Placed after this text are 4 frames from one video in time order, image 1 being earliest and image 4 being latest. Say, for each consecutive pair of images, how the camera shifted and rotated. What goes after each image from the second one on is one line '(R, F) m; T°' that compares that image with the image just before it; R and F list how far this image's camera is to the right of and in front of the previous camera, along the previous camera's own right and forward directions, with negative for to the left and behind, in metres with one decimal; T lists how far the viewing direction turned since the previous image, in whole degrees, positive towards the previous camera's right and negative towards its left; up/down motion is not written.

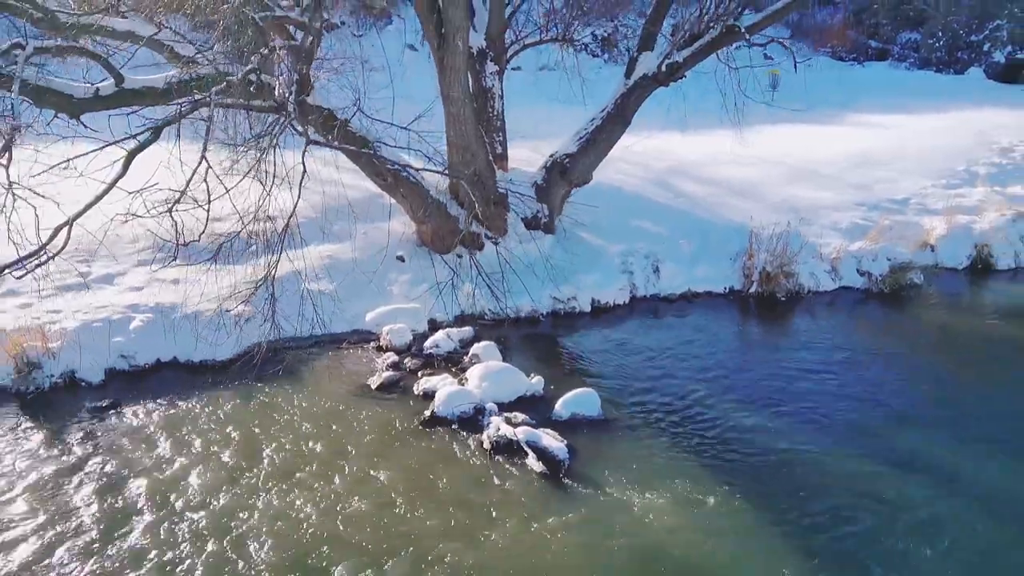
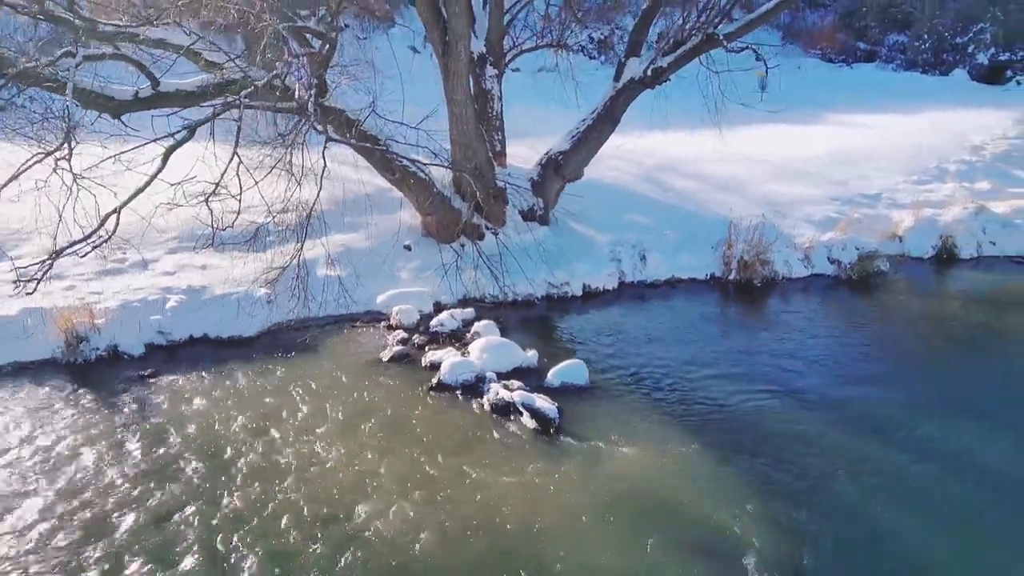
(0.0, -0.8) m; 0°
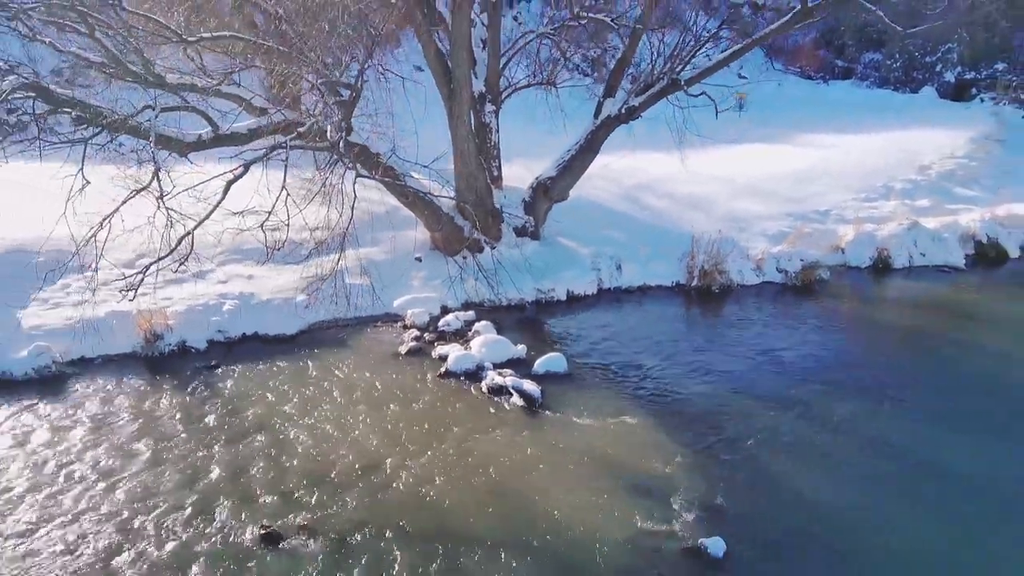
(+0.1, -1.8) m; 0°
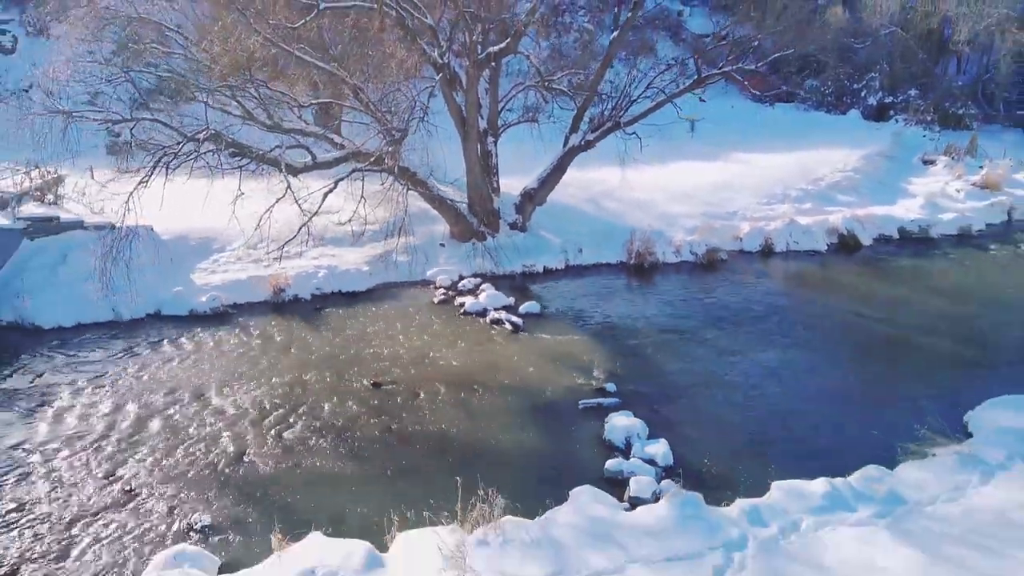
(+0.1, -5.4) m; 0°
